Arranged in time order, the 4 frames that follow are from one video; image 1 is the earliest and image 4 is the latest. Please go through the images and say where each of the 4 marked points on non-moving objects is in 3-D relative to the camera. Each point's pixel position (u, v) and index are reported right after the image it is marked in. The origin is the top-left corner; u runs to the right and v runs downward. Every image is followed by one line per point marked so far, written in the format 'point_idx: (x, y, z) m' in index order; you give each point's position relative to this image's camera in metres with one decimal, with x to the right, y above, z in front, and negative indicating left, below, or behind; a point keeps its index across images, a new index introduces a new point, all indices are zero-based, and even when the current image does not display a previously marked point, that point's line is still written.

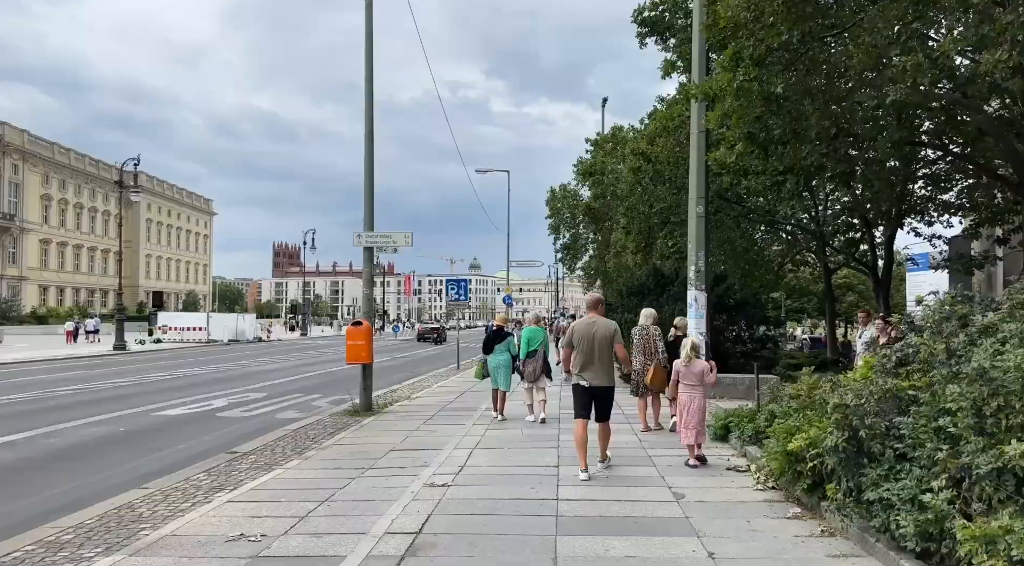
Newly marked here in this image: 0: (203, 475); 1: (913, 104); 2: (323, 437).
0: (-3.1, -1.9, +8.0) m
1: (+6.6, +2.9, +13.2) m
2: (-2.5, -2.0, +10.4) m
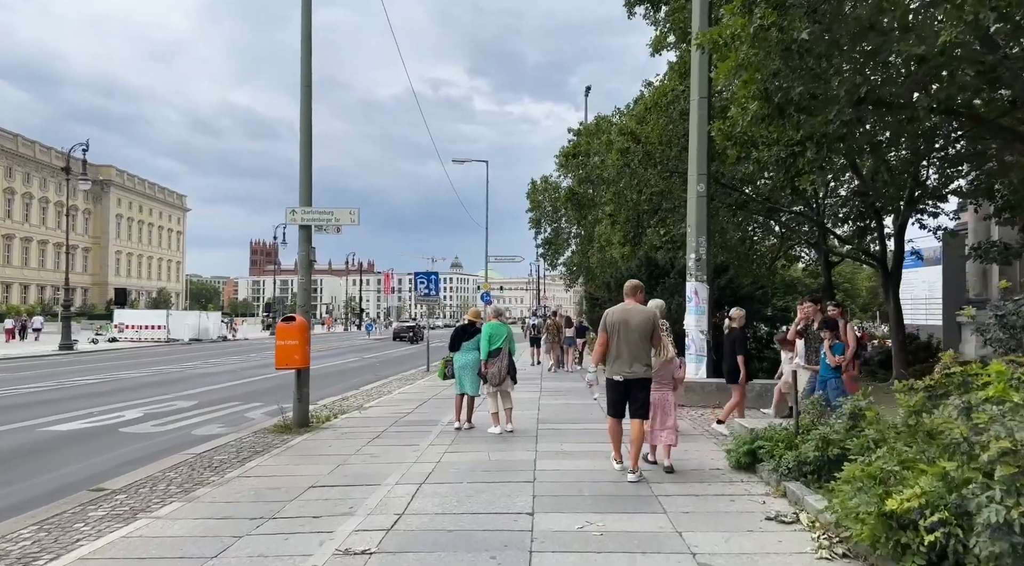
0: (-3.4, -1.7, +5.6) m
1: (+6.1, +3.1, +11.1) m
2: (-2.8, -1.8, +8.0) m
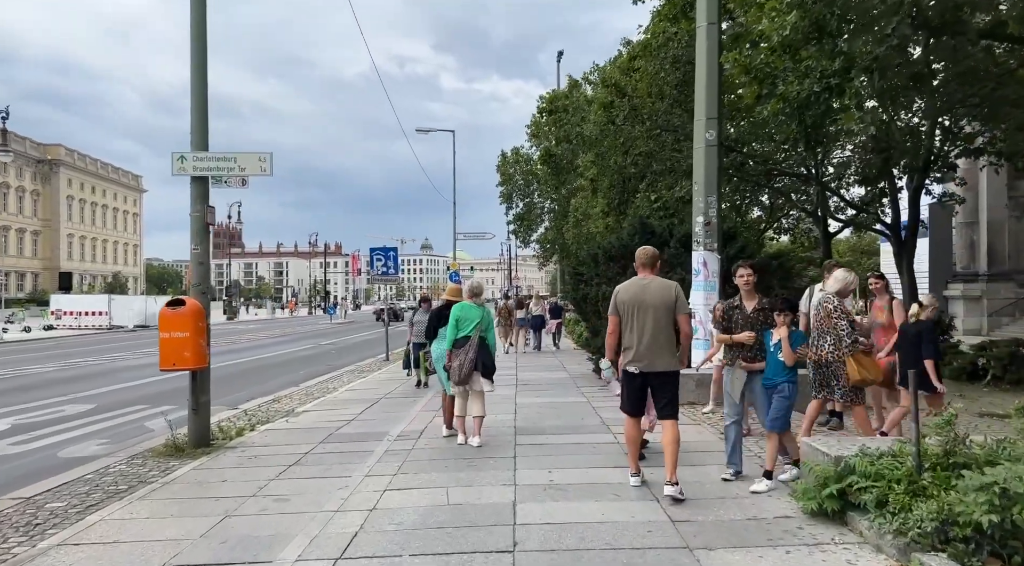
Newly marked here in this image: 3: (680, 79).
0: (-3.5, -1.6, +3.0) m
1: (+5.7, +3.5, +8.7) m
2: (-3.0, -1.6, +5.4) m
3: (+3.3, +4.0, +15.9) m
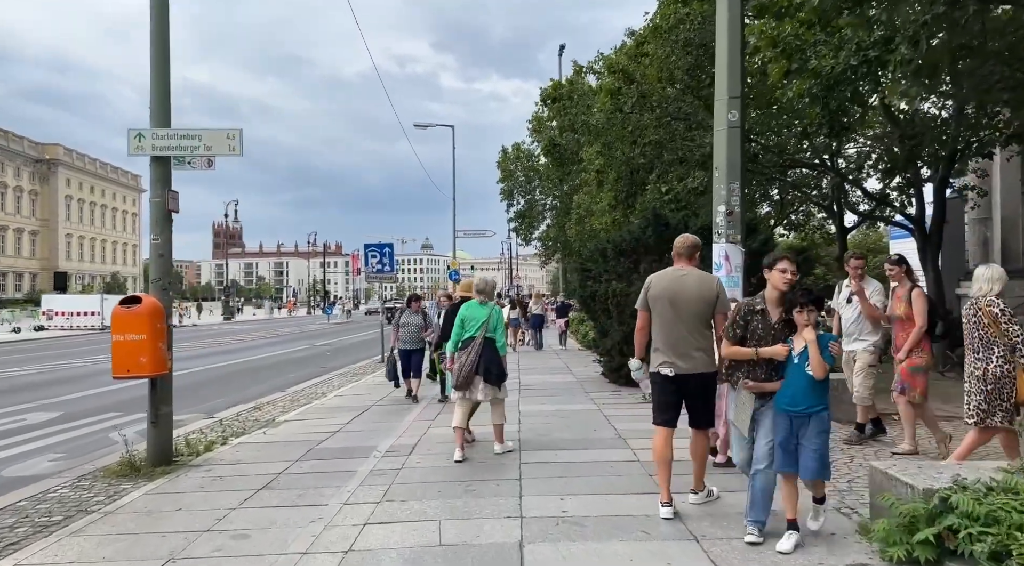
0: (-3.5, -1.5, +2.0) m
1: (+5.8, +3.5, +7.7) m
2: (-3.0, -1.6, +4.4) m
3: (+3.3, +4.1, +14.9) m
